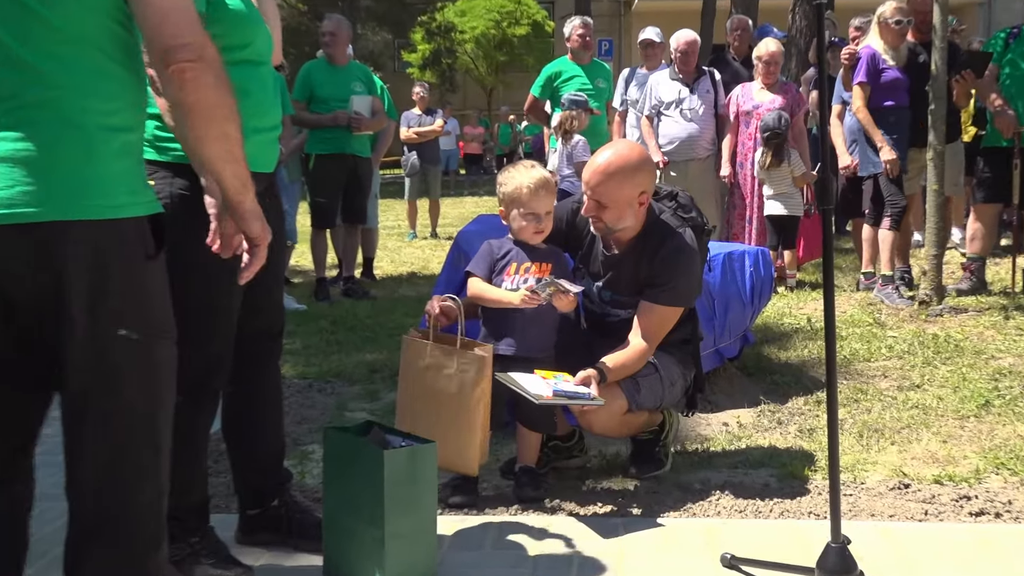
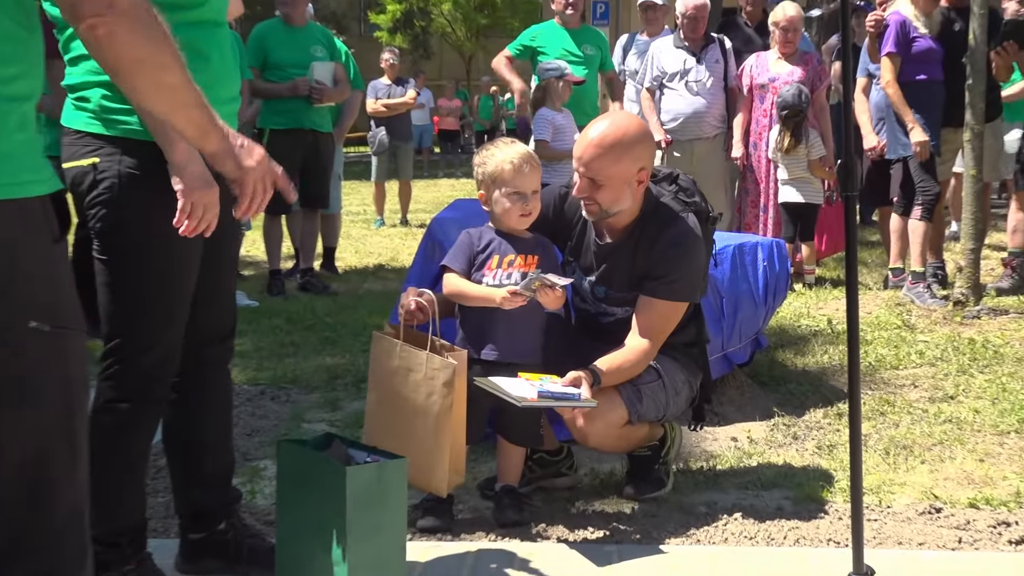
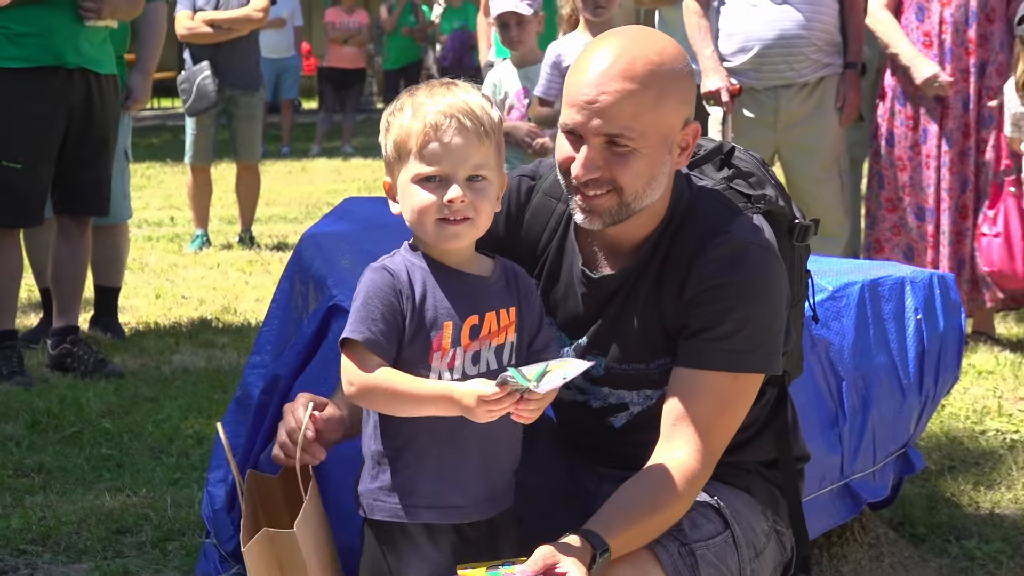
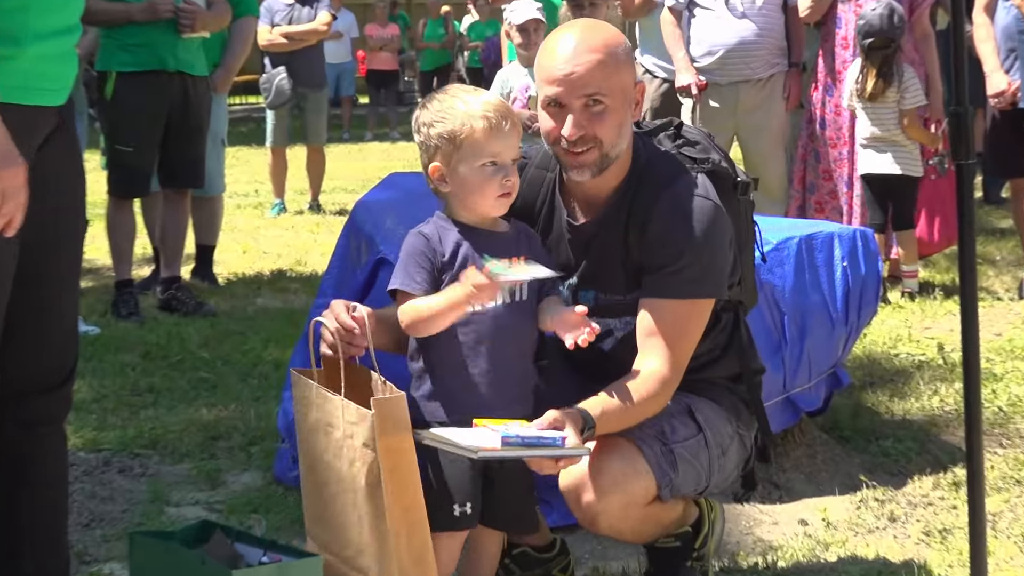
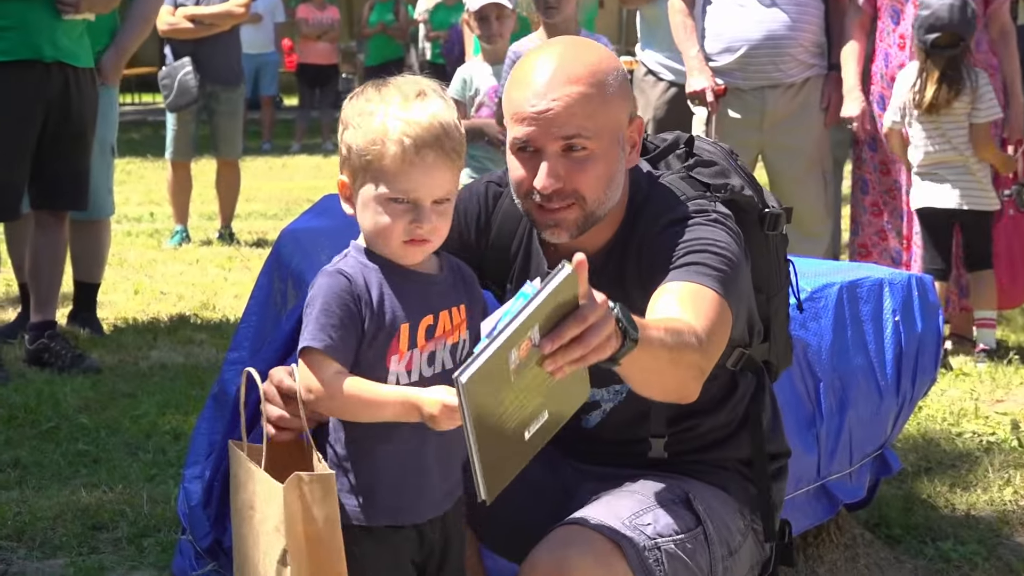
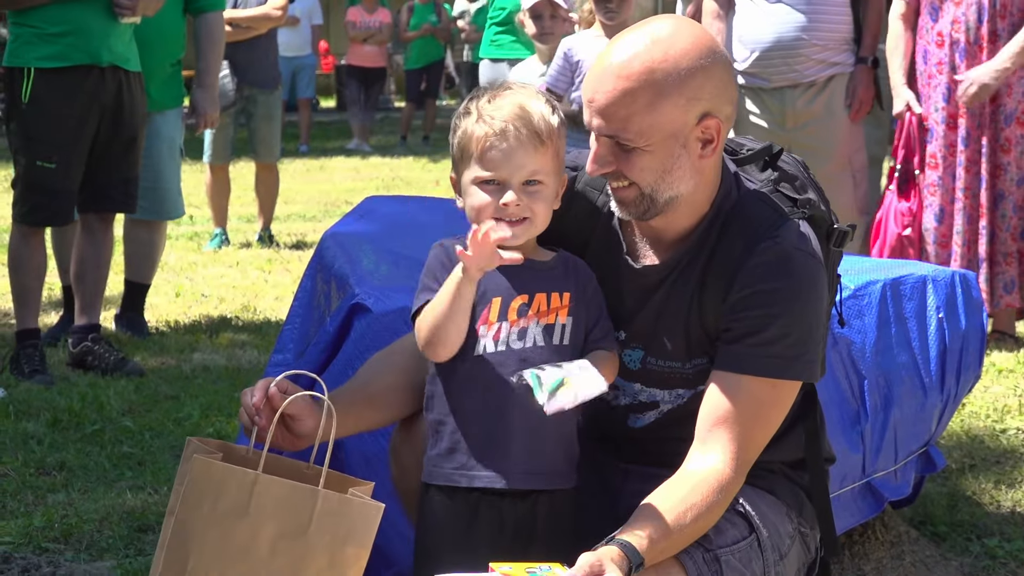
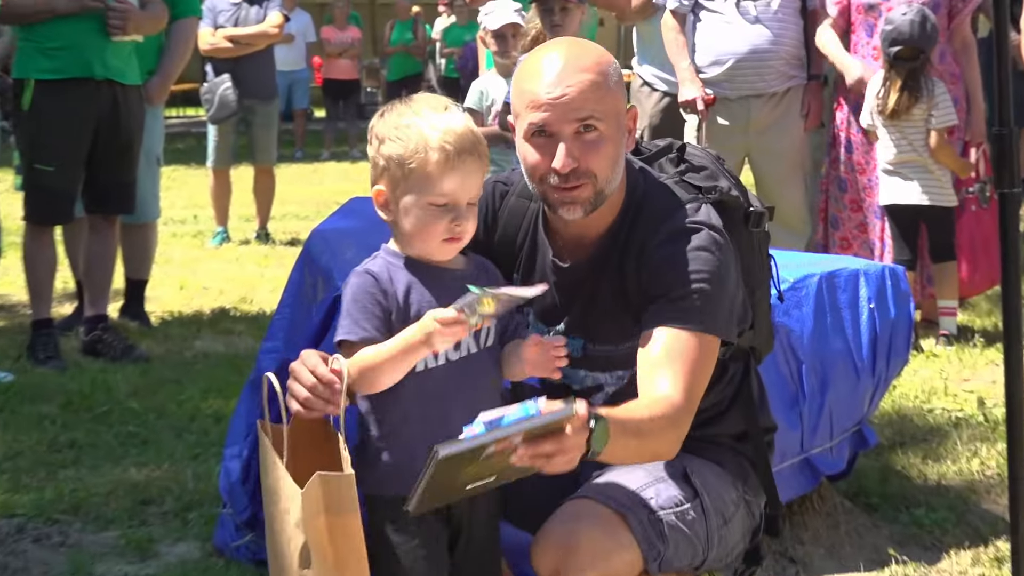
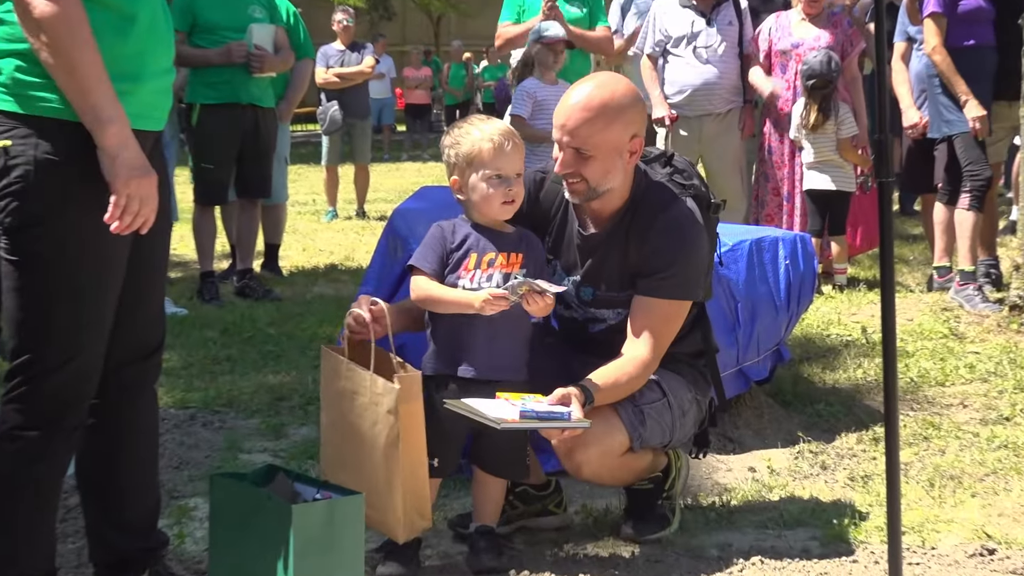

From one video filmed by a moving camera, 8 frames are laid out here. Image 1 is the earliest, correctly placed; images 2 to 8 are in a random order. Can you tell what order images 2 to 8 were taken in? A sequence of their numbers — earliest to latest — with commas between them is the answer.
2, 8, 4, 7, 5, 3, 6
